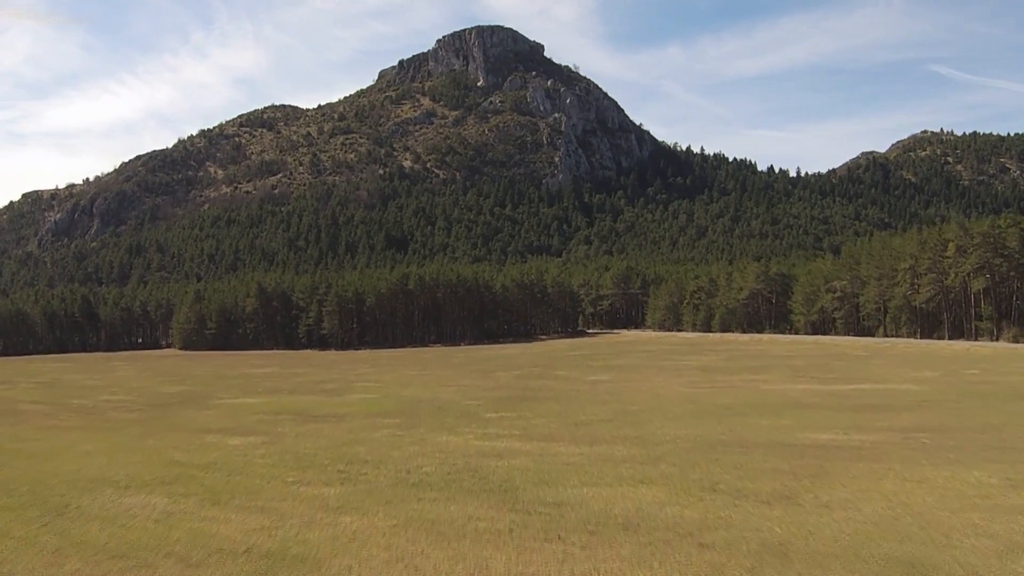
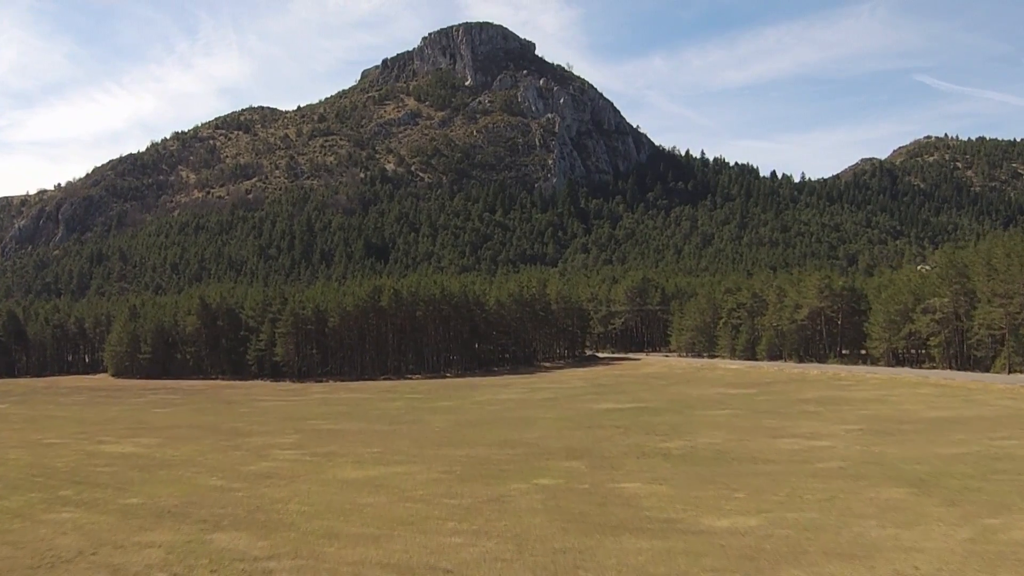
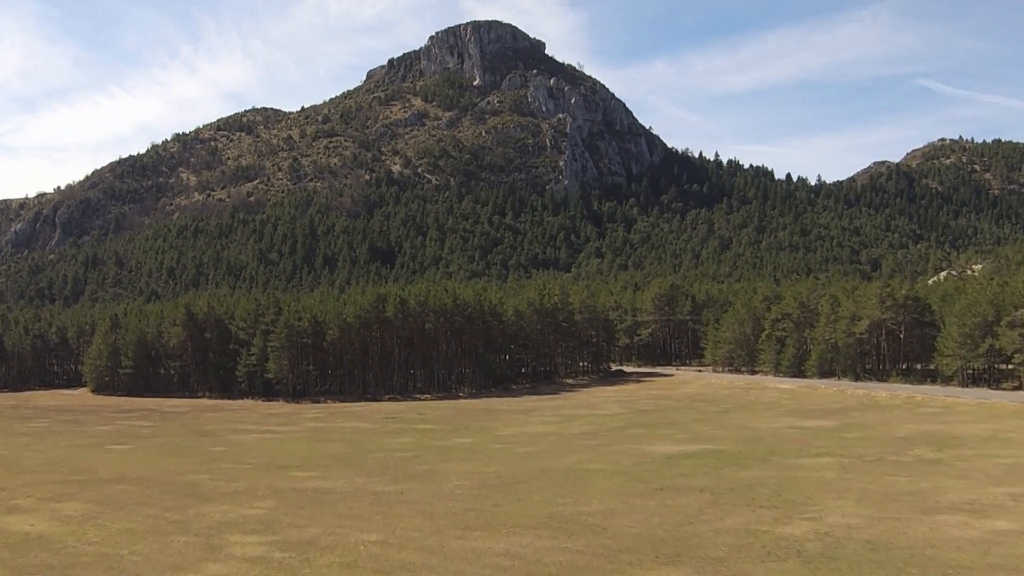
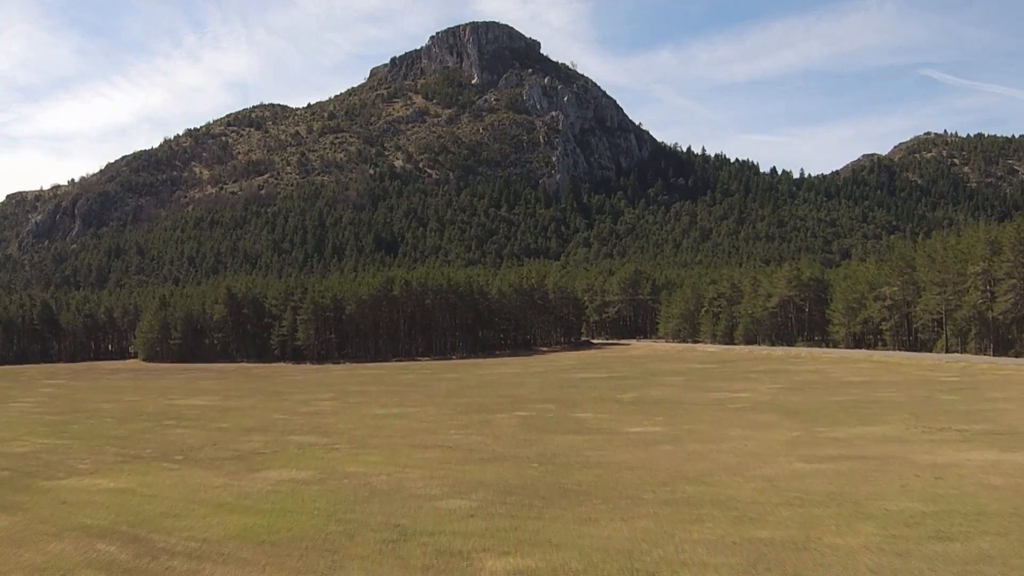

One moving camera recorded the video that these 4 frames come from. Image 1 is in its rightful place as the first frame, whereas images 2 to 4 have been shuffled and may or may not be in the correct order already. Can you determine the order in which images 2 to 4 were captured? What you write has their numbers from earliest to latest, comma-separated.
4, 2, 3
